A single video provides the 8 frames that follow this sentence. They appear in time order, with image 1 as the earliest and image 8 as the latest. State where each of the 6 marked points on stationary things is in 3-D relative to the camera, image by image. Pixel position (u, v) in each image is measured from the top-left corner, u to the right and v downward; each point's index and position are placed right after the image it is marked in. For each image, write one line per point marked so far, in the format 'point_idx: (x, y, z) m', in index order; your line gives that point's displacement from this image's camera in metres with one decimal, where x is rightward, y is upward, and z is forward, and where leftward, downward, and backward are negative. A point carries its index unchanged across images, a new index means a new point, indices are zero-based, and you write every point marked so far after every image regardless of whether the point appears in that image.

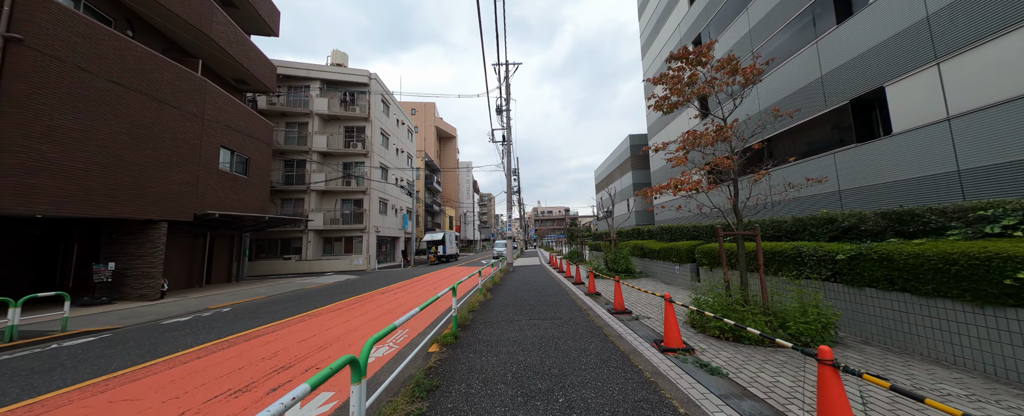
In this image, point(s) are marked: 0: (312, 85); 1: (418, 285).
0: (-14.4, +8.8, +19.7) m
1: (-3.6, -3.2, +11.8) m
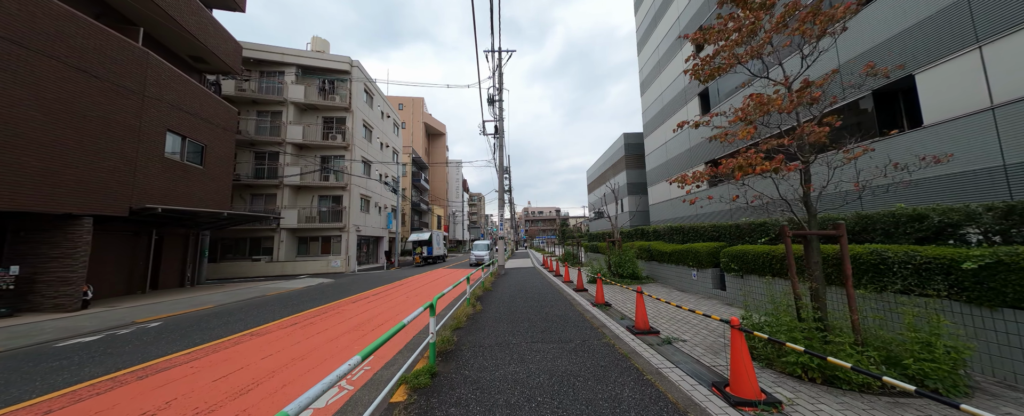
0: (-14.9, +9.0, +18.1) m
1: (-3.9, -3.0, +10.6) m
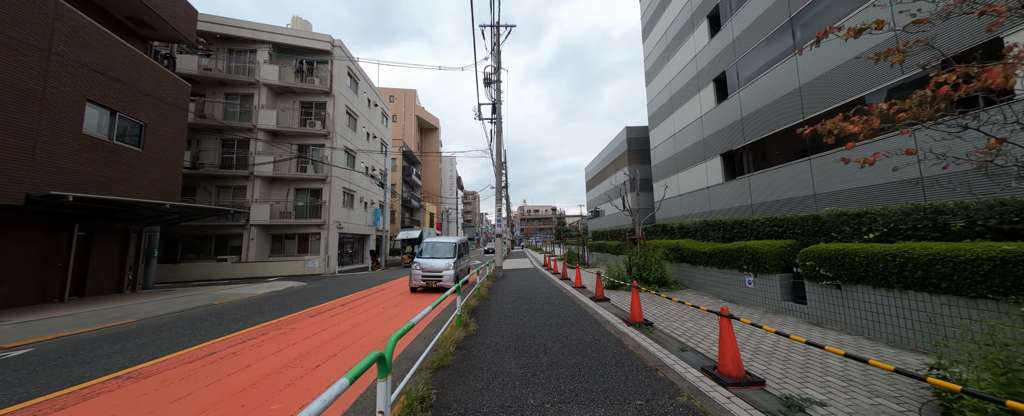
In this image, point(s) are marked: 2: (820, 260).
0: (-15.0, +9.4, +16.3) m
1: (-3.9, -2.8, +9.0) m
2: (+4.4, -0.7, +3.9) m
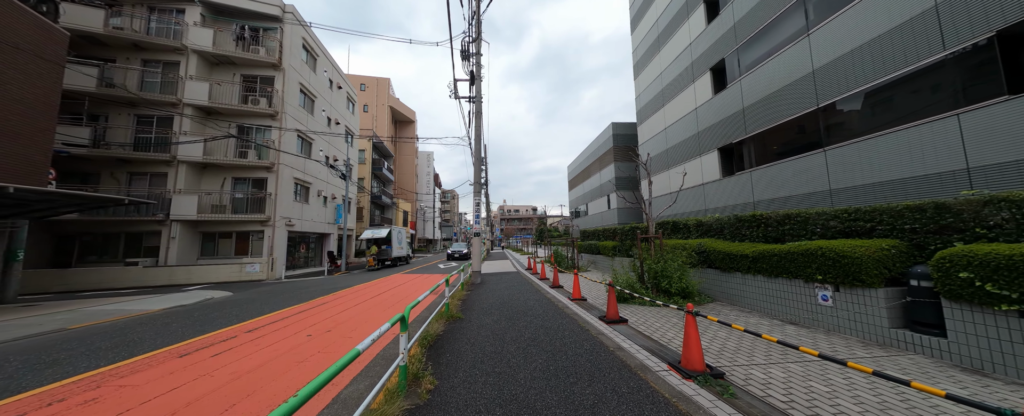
0: (-15.8, +9.7, +13.4) m
1: (-4.4, -2.5, +6.9) m
2: (+4.3, -0.6, +2.5) m
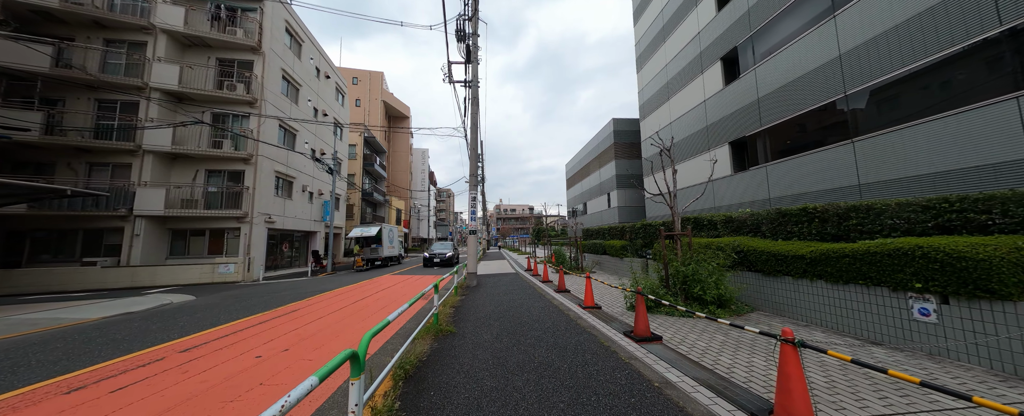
0: (-15.9, +10.0, +12.3) m
1: (-4.4, -2.3, +6.0) m
2: (+4.4, -0.4, +1.6) m
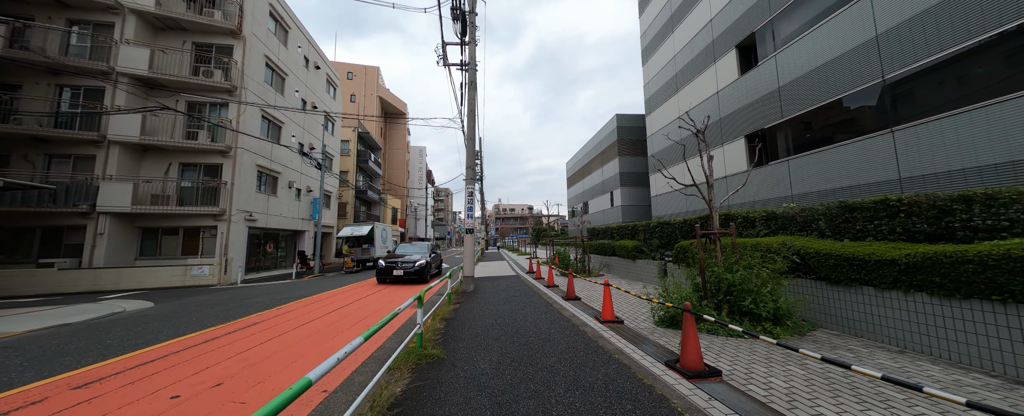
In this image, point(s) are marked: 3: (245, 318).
0: (-15.8, +10.1, +11.3) m
1: (-4.4, -2.2, +5.0) m
2: (+4.4, -0.3, +0.7) m
3: (-5.4, -2.2, +5.4) m
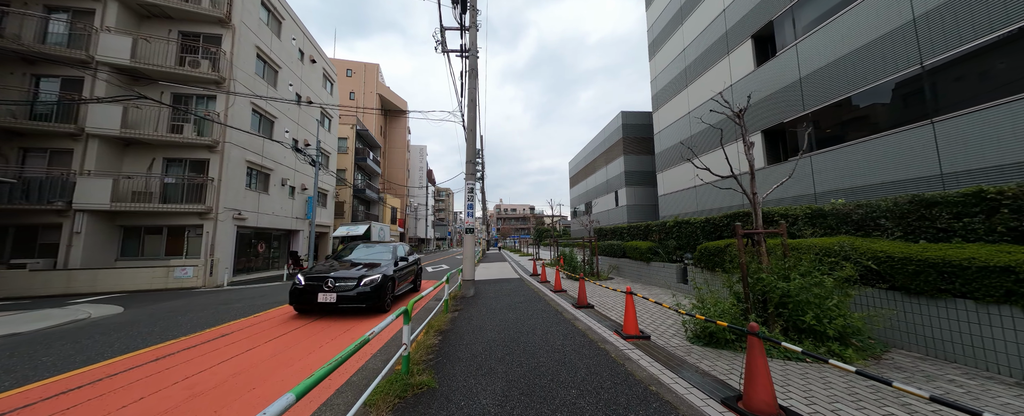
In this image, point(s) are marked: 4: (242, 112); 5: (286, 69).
0: (-15.7, +10.2, +10.7) m
1: (-4.3, -2.1, +4.4) m
2: (+4.5, -0.3, +0.1) m
3: (-5.3, -2.2, +4.8) m
4: (-11.6, +4.1, +11.8) m
5: (-12.0, +7.4, +14.6) m
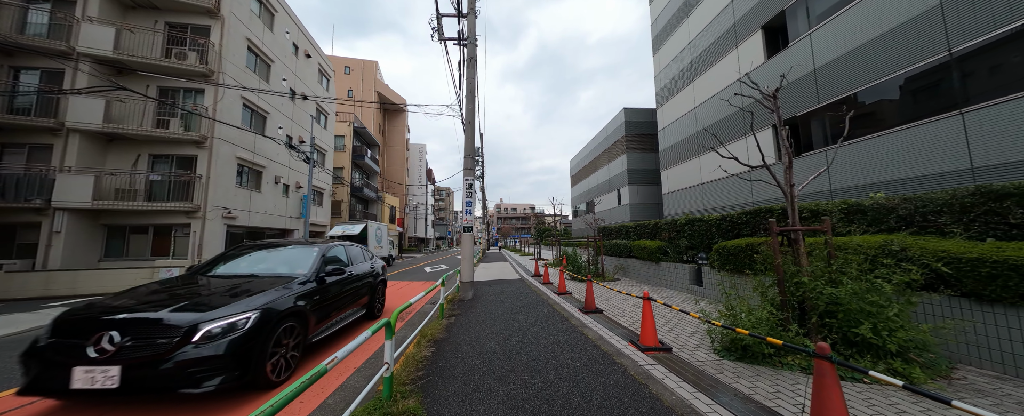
0: (-15.7, +10.3, +10.2) m
1: (-4.2, -2.0, +3.9) m
2: (+4.5, -0.2, -0.4) m
3: (-5.3, -2.1, +4.4) m
4: (-11.5, +4.2, +11.4) m
5: (-11.9, +7.5, +14.1) m
